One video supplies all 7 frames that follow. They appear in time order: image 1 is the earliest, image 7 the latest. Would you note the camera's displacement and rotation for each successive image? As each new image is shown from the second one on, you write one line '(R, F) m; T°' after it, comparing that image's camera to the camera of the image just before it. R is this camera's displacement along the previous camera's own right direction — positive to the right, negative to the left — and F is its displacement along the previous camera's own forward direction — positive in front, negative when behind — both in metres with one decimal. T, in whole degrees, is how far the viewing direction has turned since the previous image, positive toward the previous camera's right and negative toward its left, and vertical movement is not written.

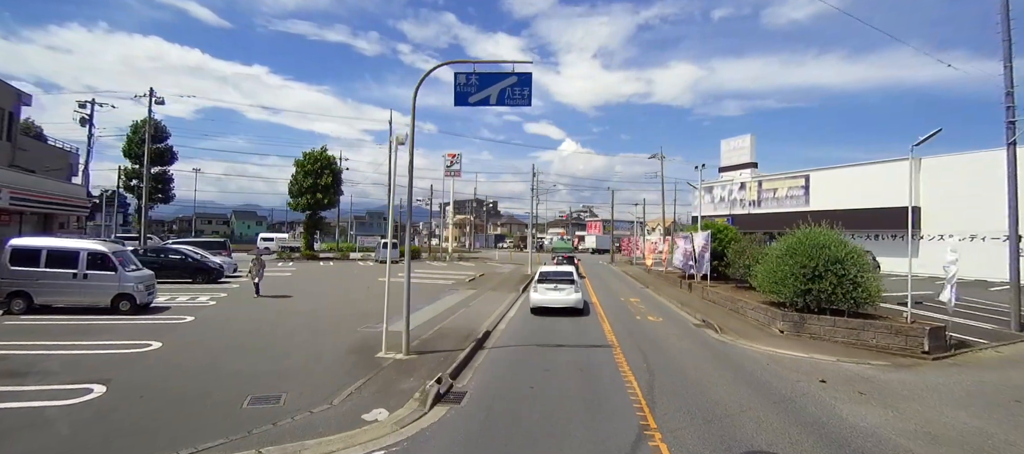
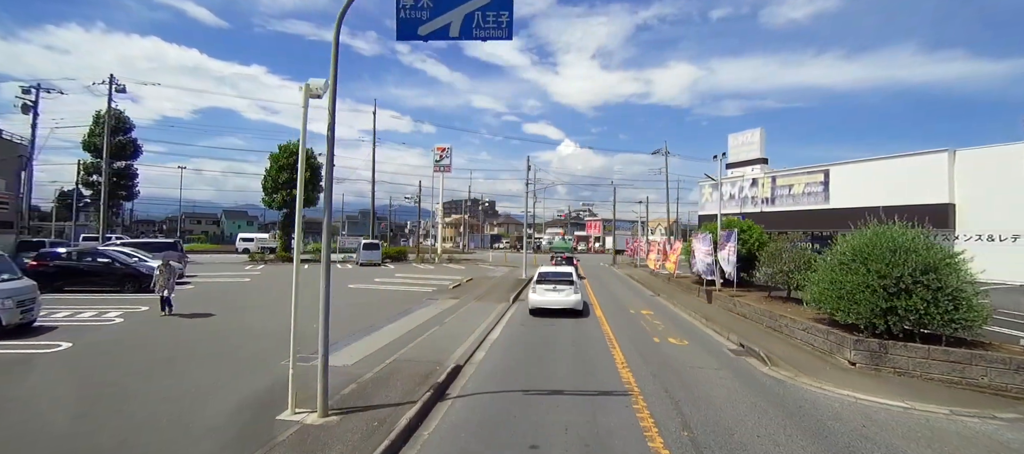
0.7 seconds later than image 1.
(+0.4, +3.4) m; 0°
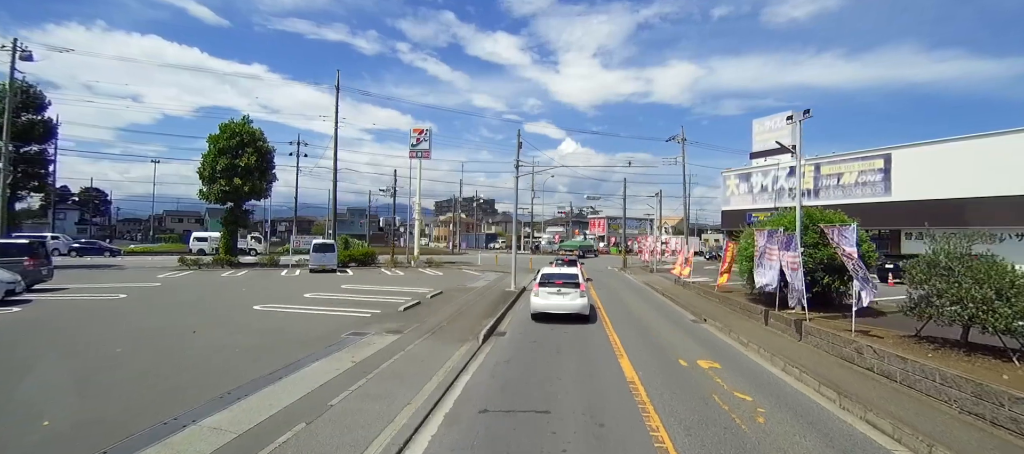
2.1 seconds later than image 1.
(+0.7, +6.9) m; 0°
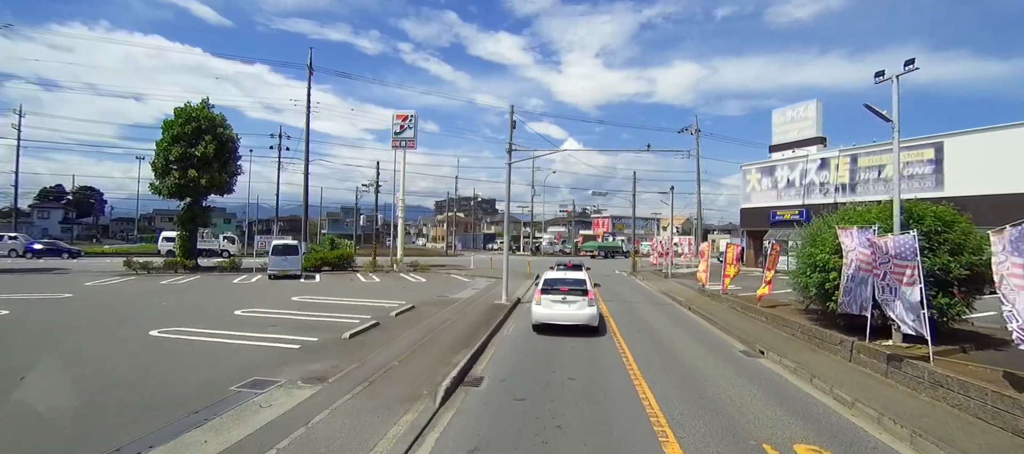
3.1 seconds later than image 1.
(+0.4, +3.9) m; 0°
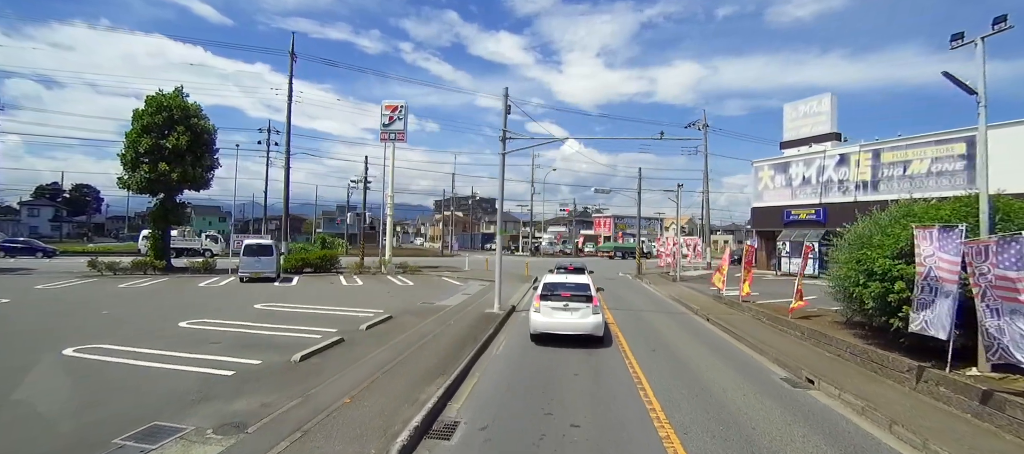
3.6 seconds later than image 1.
(+0.2, +2.0) m; 0°
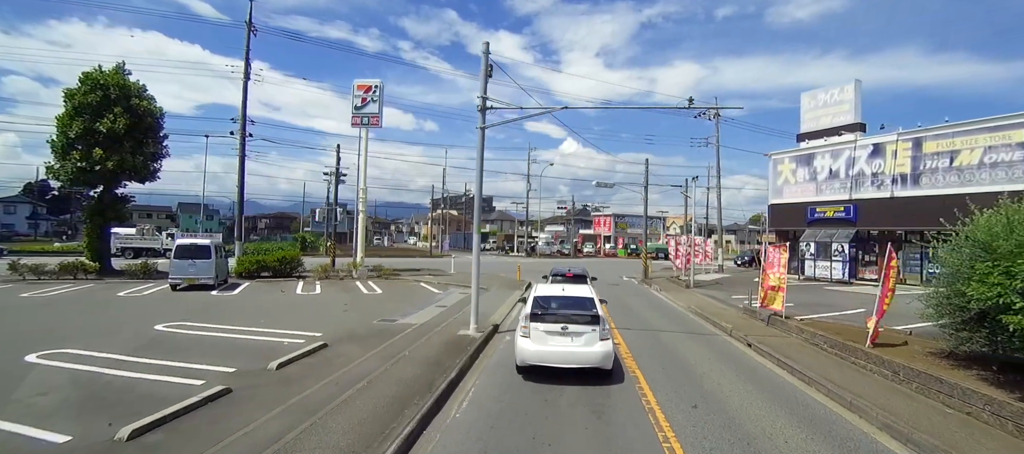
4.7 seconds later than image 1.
(+0.4, +3.4) m; 0°
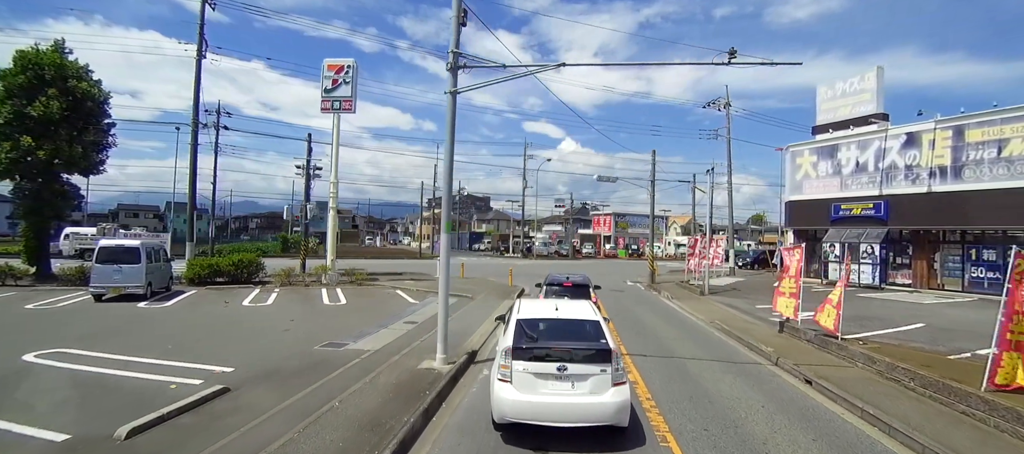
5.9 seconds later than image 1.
(+0.3, +2.7) m; 0°
